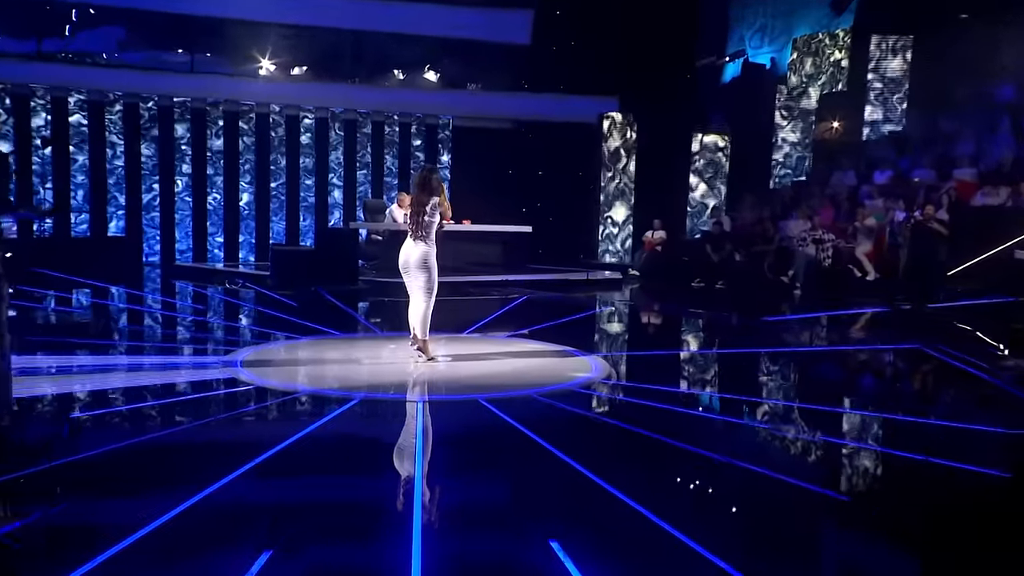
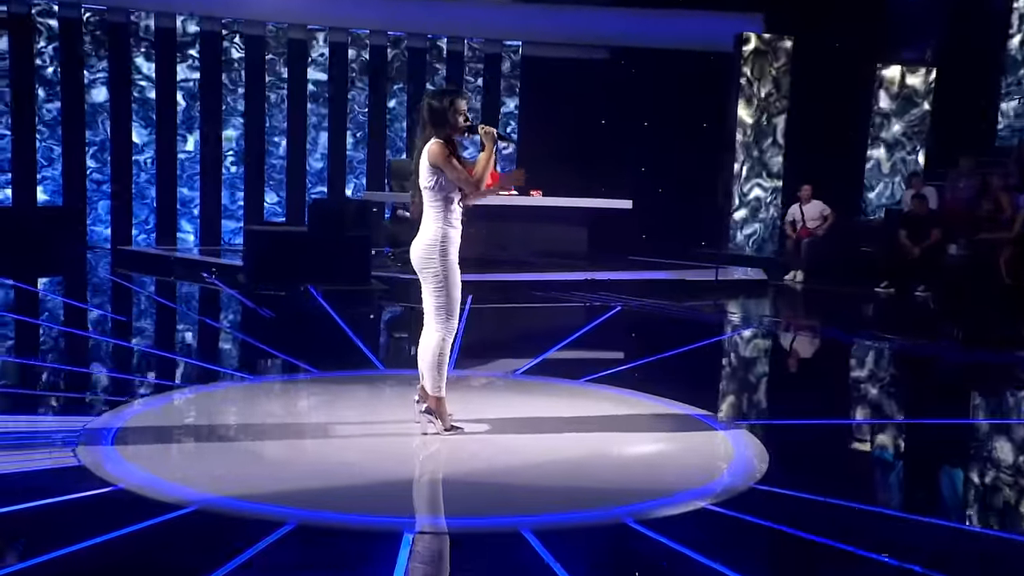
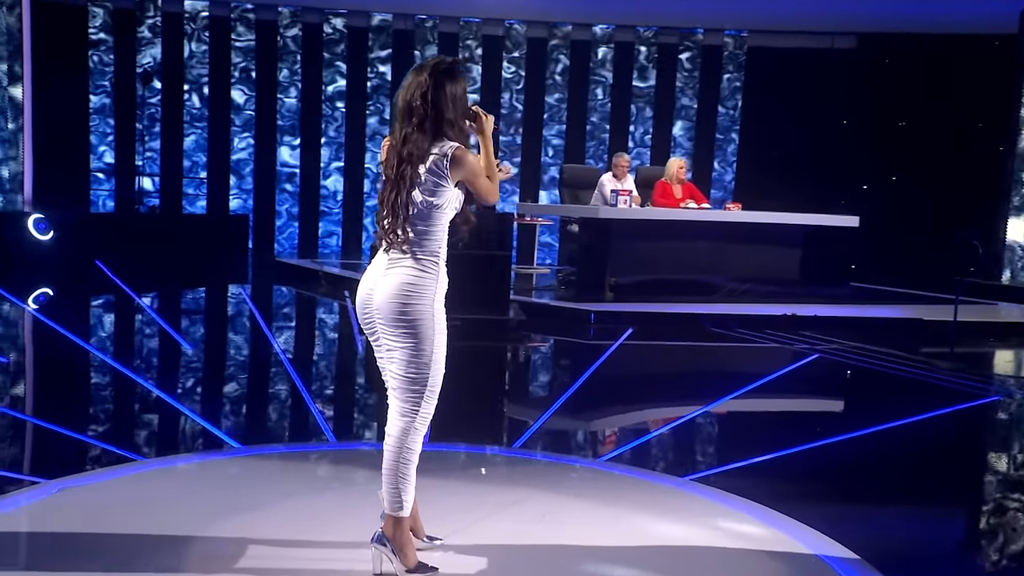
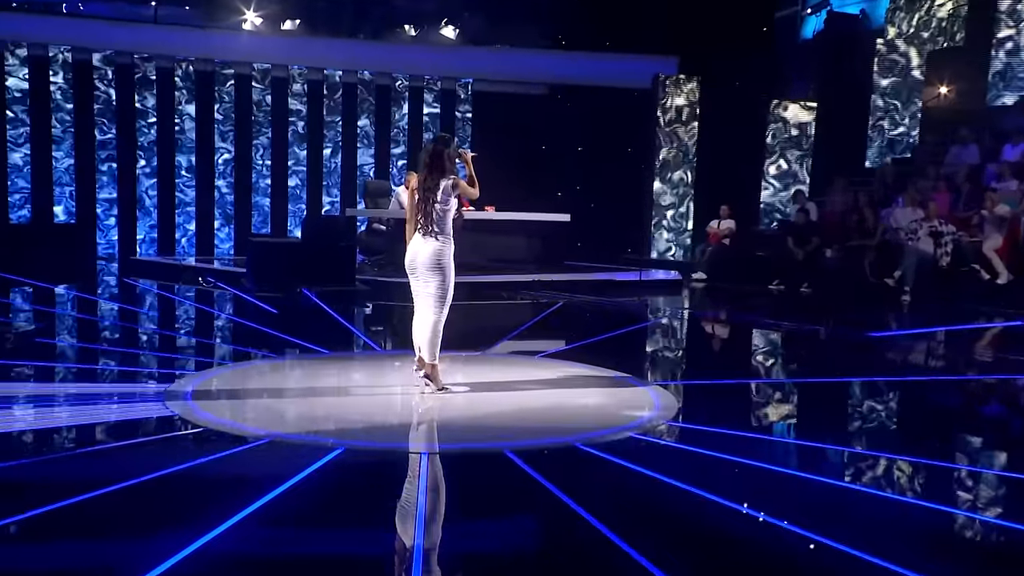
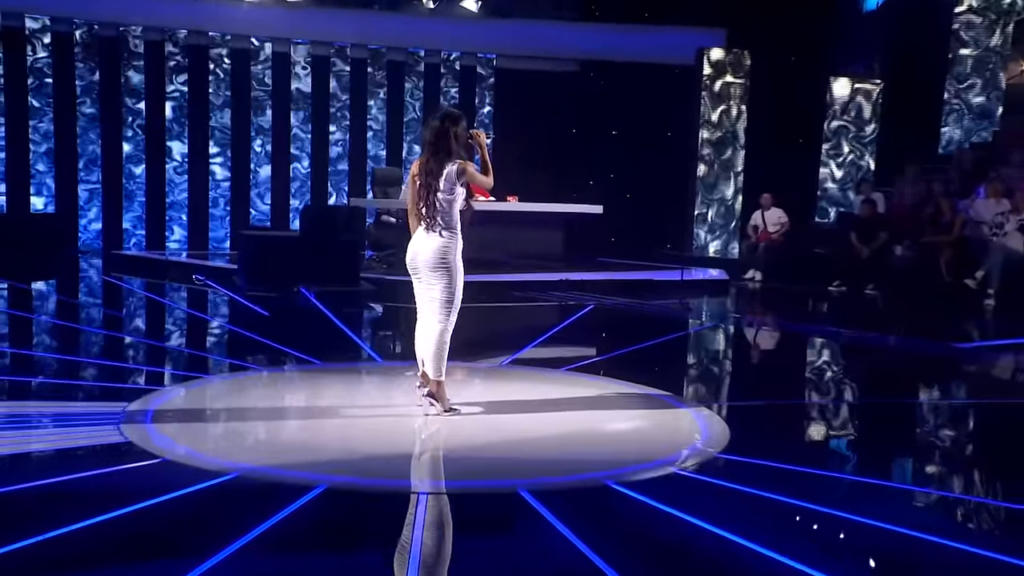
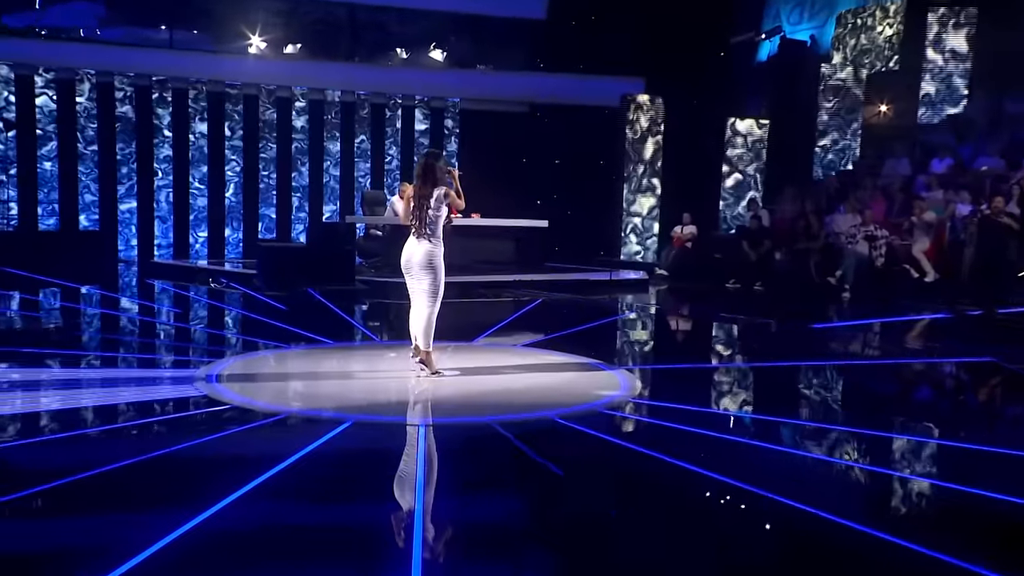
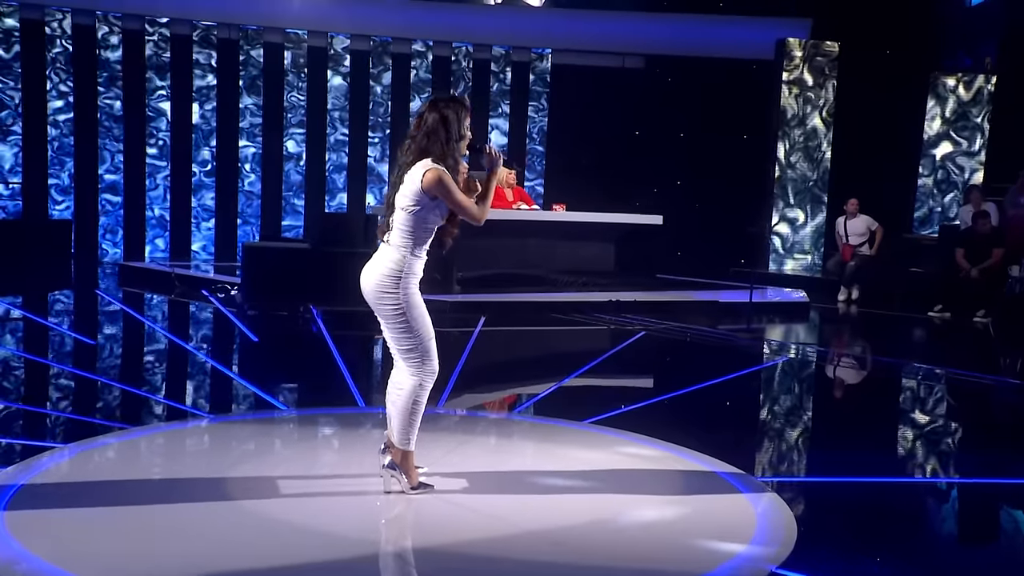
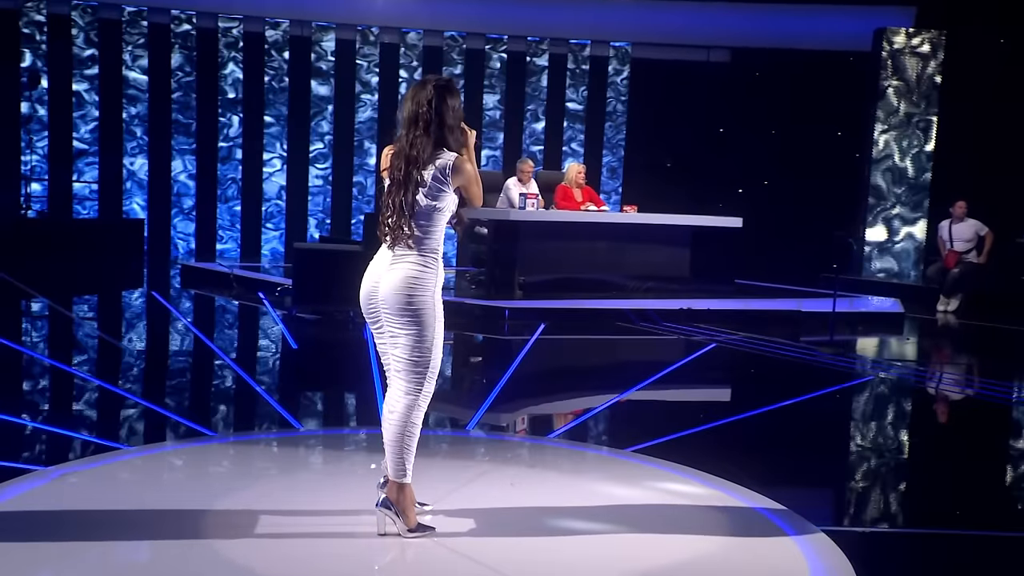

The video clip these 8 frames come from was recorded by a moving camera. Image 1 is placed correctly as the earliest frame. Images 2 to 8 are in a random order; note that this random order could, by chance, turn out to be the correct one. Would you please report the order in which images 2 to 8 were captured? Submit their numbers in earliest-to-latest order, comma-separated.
6, 4, 5, 2, 7, 8, 3
